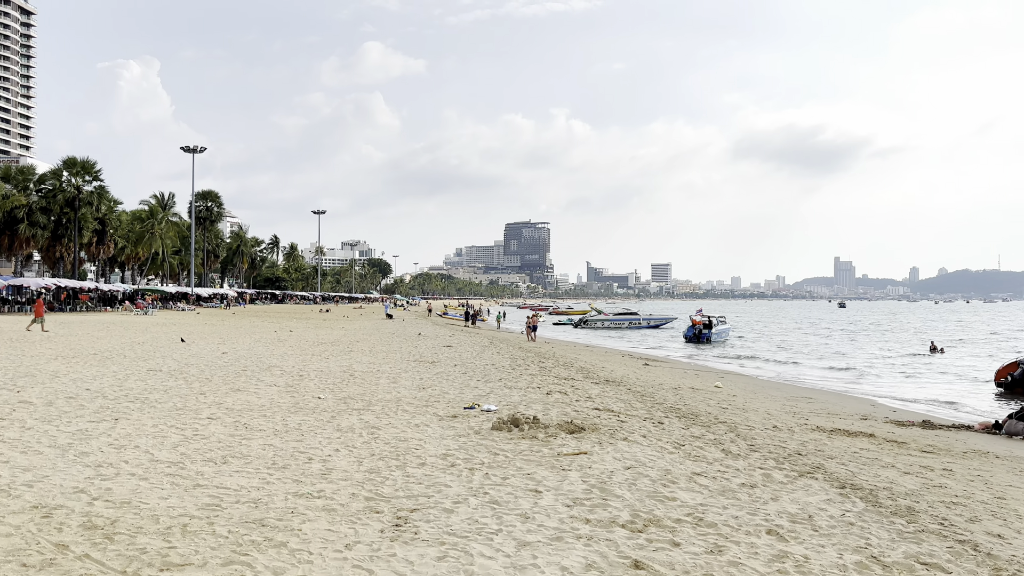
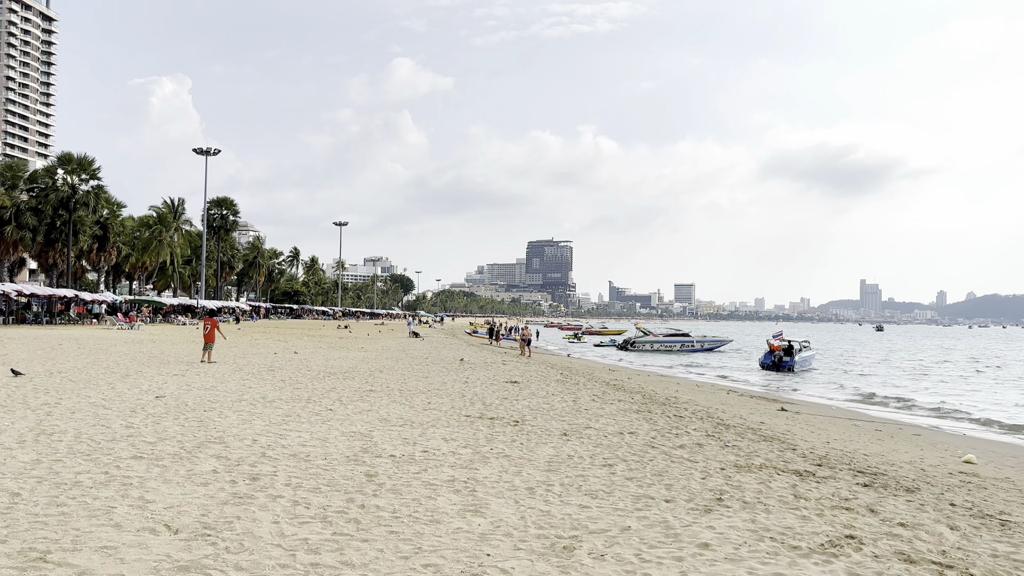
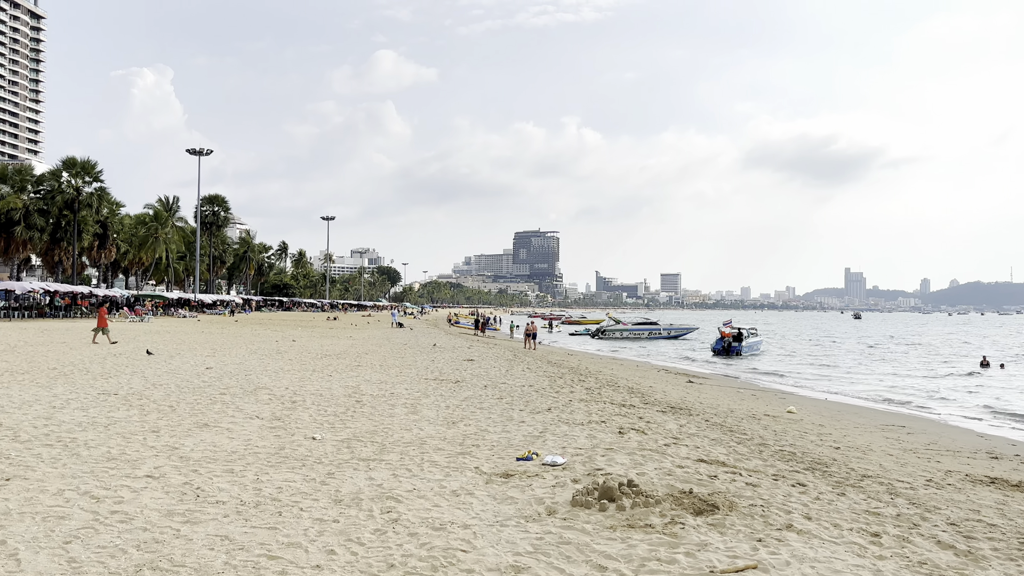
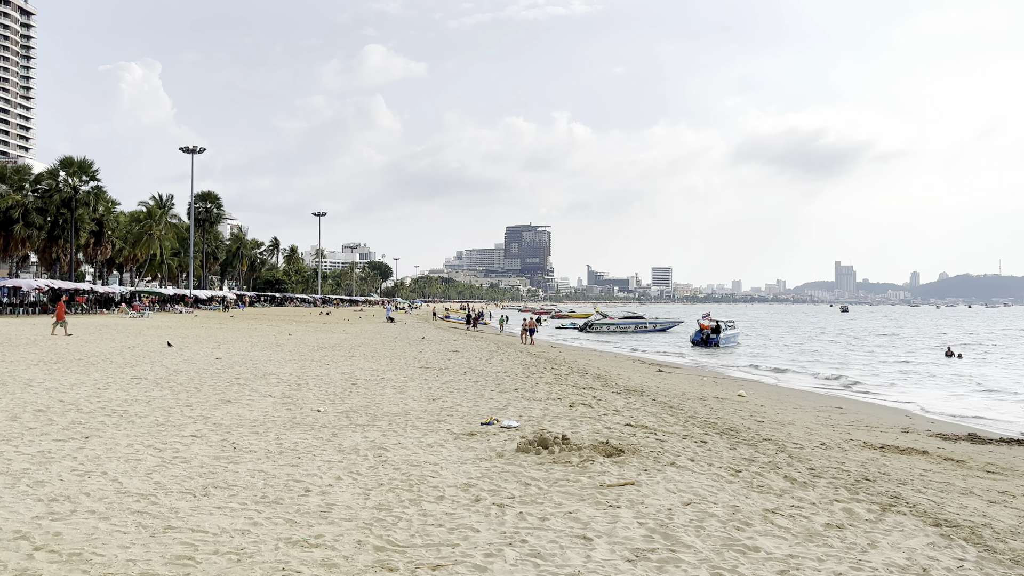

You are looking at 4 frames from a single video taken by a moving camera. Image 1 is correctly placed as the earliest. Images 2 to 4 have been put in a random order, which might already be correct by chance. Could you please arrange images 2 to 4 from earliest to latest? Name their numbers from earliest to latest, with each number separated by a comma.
4, 3, 2
